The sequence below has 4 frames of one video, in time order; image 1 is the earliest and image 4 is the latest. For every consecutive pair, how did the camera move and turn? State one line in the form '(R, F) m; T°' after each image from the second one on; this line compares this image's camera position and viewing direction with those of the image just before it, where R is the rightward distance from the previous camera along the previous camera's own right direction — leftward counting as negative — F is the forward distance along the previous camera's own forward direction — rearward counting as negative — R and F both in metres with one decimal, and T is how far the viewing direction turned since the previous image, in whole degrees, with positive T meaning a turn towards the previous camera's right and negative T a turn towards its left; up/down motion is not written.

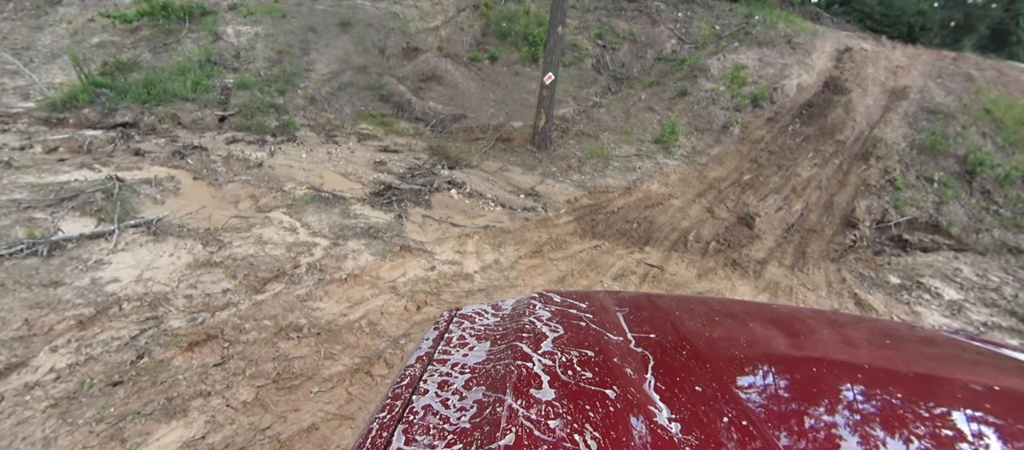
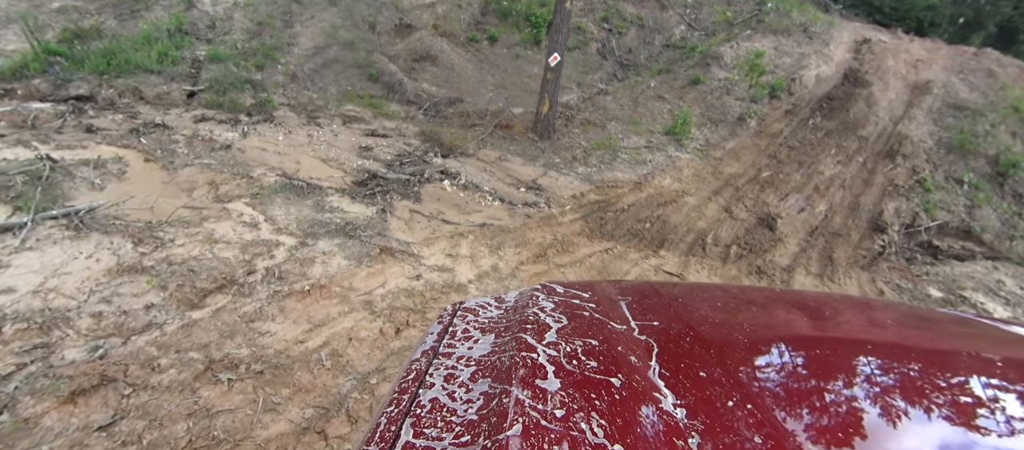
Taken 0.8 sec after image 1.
(-0.1, +0.6) m; +1°
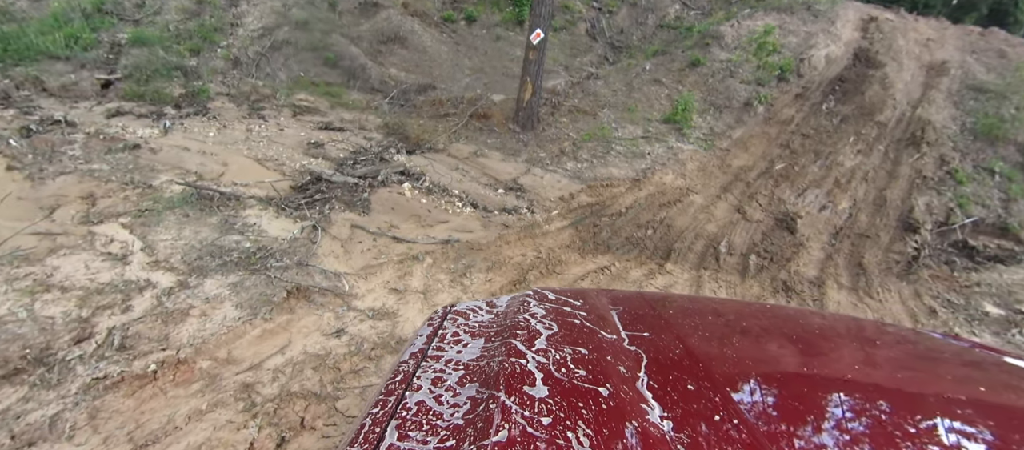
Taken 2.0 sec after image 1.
(+0.2, +0.9) m; +1°
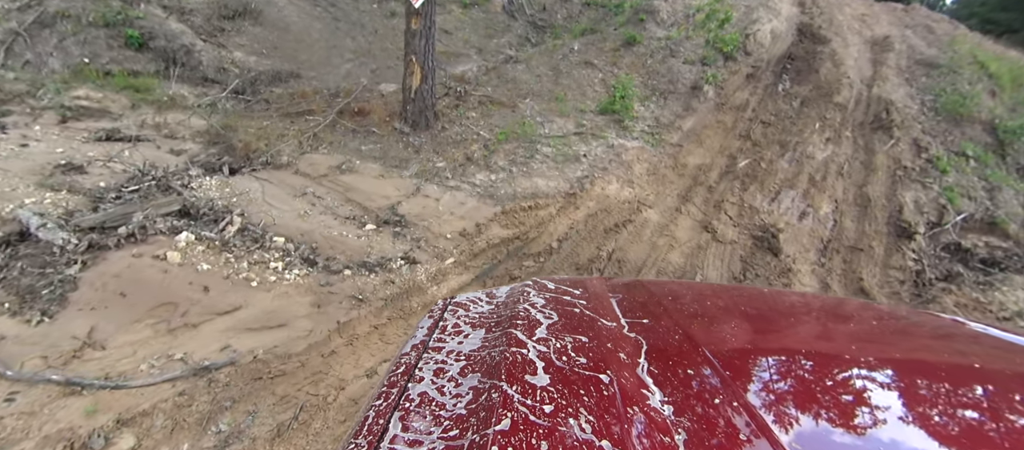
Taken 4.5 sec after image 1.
(+0.5, +1.6) m; +7°
